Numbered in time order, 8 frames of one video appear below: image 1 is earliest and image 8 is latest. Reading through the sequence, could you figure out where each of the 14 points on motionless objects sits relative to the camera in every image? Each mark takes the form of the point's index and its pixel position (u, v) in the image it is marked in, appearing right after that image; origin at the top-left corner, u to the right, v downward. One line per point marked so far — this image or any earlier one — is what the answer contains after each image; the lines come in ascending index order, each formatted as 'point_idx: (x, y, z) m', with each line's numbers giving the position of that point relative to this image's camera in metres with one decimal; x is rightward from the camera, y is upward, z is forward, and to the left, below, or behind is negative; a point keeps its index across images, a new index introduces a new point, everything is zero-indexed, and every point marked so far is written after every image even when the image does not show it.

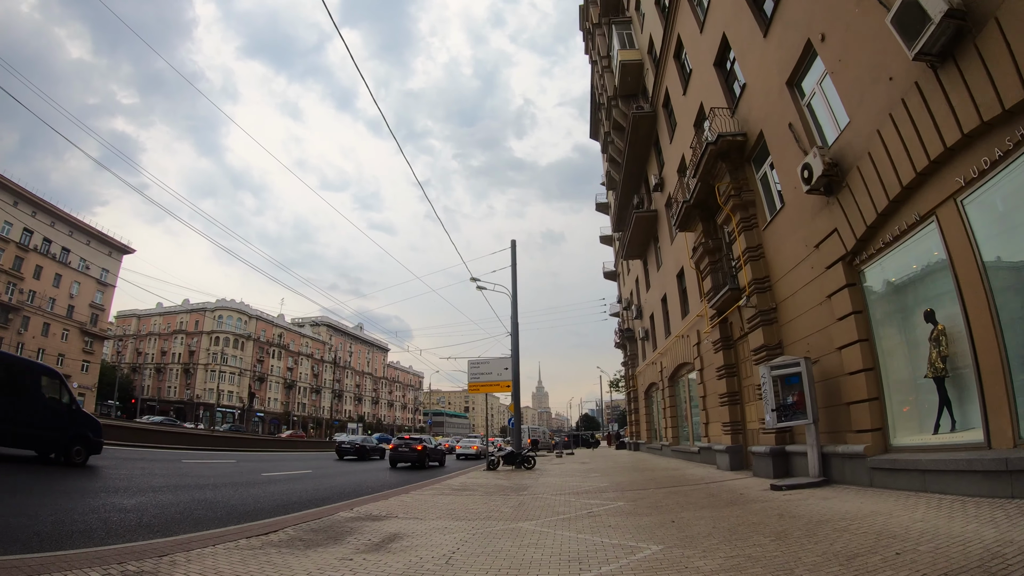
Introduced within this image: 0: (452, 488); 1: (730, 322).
0: (-1.5, -5.1, +12.8) m
1: (+5.7, -0.8, +13.0) m
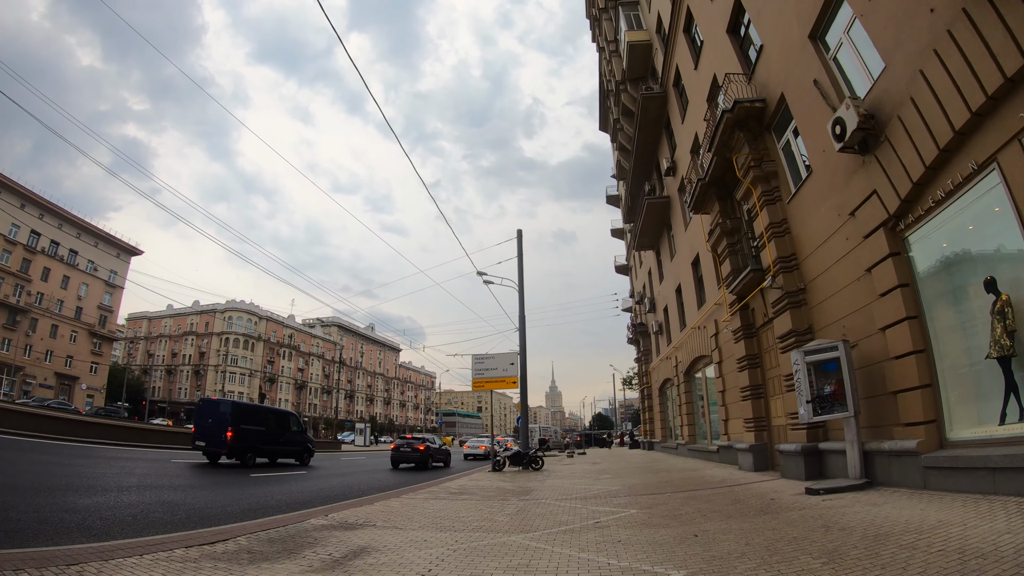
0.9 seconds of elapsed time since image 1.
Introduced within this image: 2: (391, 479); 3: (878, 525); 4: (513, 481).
0: (-1.4, -4.8, +11.8) m
1: (+5.7, -0.4, +11.8) m
2: (-4.6, -7.3, +19.3) m
3: (+3.8, -2.5, +5.2) m
4: (0.0, -5.4, +13.9) m
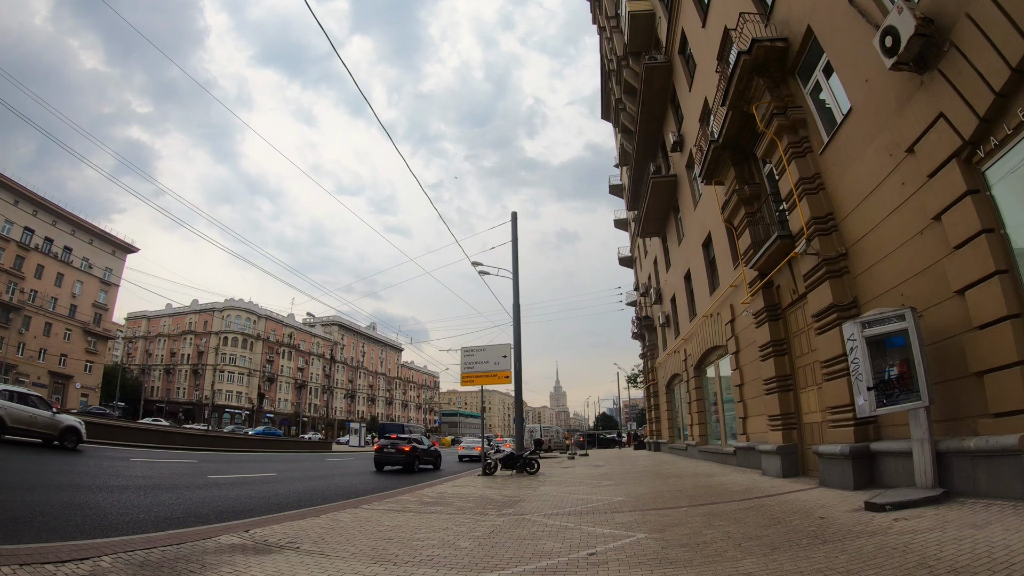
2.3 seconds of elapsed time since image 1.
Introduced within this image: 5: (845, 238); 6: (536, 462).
0: (-1.7, -4.3, +10.1) m
1: (+5.4, +0.2, +10.1) m
2: (-4.8, -6.8, +17.7) m
3: (+3.5, -2.0, +3.5) m
4: (-0.3, -4.8, +12.2) m
5: (+5.5, +0.9, +8.3) m
6: (+0.8, -5.8, +16.8) m
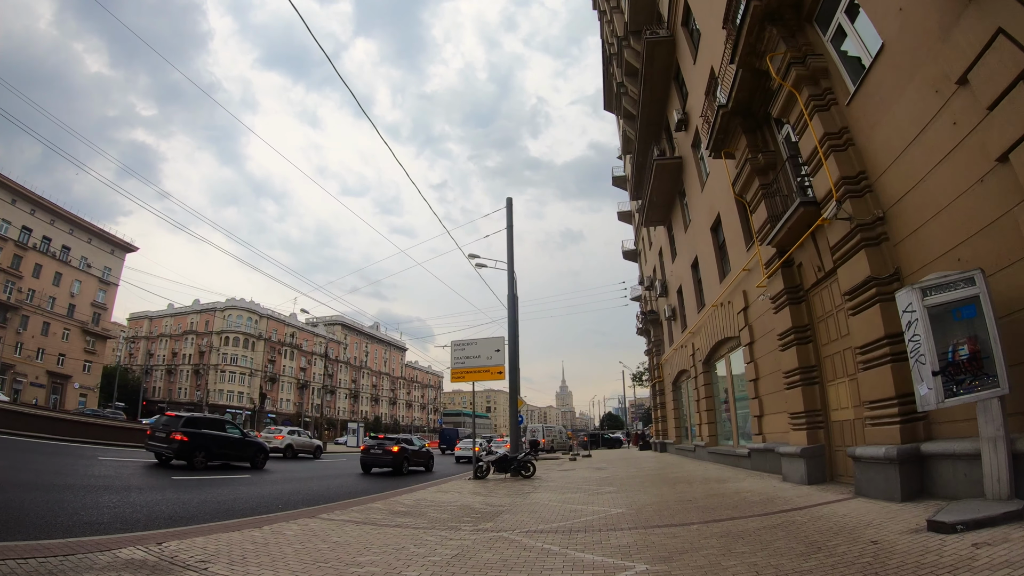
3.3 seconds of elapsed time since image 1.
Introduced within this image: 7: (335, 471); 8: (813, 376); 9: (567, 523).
0: (-2.0, -4.0, +8.9) m
1: (+5.1, +0.5, +8.8) m
2: (-5.0, -6.5, +16.5) m
3: (+3.1, -1.6, +2.3) m
4: (-0.5, -4.5, +11.0) m
5: (+5.2, +1.3, +7.0) m
6: (+0.6, -5.4, +15.6) m
7: (-6.8, -6.9, +19.2) m
8: (+5.2, -1.5, +8.5) m
9: (+0.7, -3.1, +6.6) m
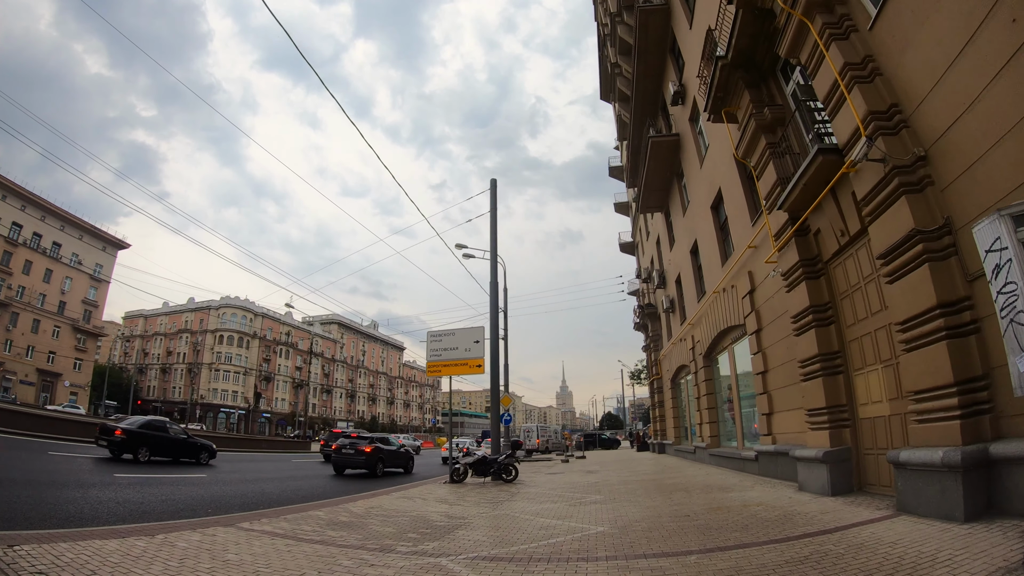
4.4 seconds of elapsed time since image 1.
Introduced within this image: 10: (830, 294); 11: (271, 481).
0: (-2.5, -3.6, +7.5) m
1: (+4.6, +0.9, +7.4) m
2: (-5.5, -6.1, +15.1) m
3: (+2.6, -1.2, +0.9) m
4: (-1.0, -4.1, +9.6) m
5: (+4.6, +1.7, +5.6) m
6: (+0.1, -5.0, +14.2) m
7: (-7.3, -6.5, +17.8) m
8: (+4.6, -1.1, +7.1) m
9: (+0.2, -2.7, +5.2) m
10: (+4.7, -0.1, +7.4) m
11: (-7.4, -5.9, +15.4) m
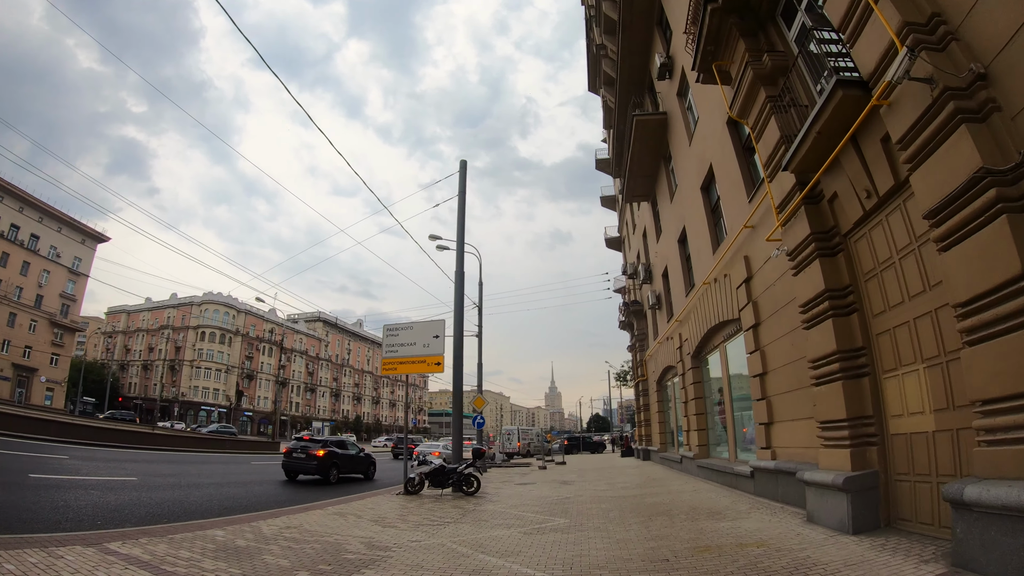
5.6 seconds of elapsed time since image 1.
0: (-3.3, -3.3, +5.9) m
1: (+3.9, +1.2, +5.9) m
2: (-6.4, -5.8, +13.4) m
3: (+2.0, -0.9, -0.7) m
4: (-1.8, -3.8, +8.0) m
5: (+3.9, +1.9, +4.1) m
6: (-0.9, -4.8, +12.5) m
7: (-8.3, -6.2, +16.0) m
8: (+3.9, -0.9, +5.6) m
9: (-0.5, -2.4, +3.6) m
10: (+4.0, +0.1, +5.9) m
11: (-8.4, -5.6, +13.6) m
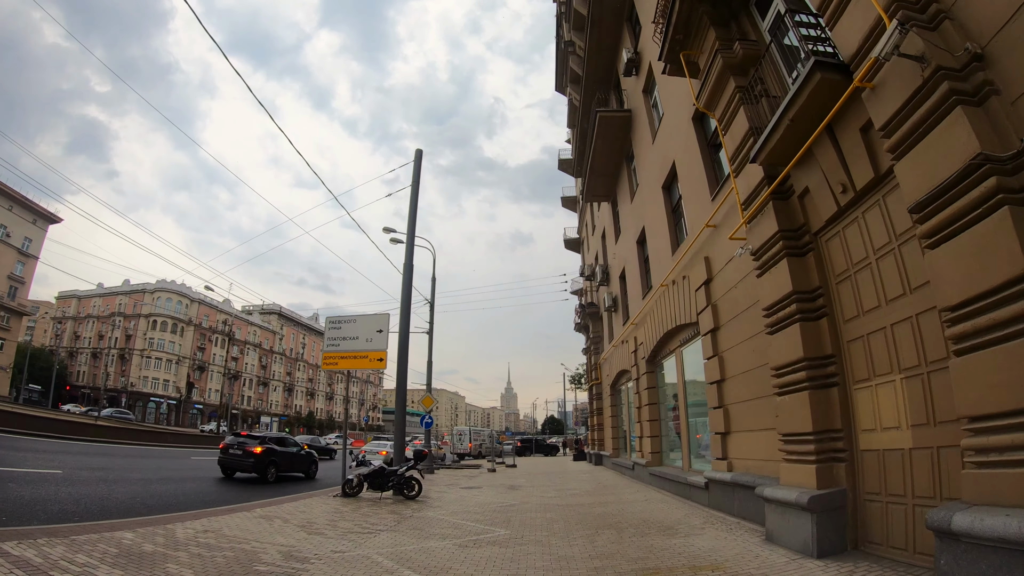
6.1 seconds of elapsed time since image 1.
0: (-4.0, -3.0, +4.9) m
1: (+3.3, +1.2, +5.5) m
2: (-7.8, -5.4, +12.1) m
3: (+1.9, -0.9, -1.2) m
4: (-2.7, -3.6, +7.1) m
5: (+3.5, +1.9, +3.7) m
6: (-2.2, -4.6, +11.7) m
7: (-9.9, -5.8, +14.6) m
8: (+3.3, -0.9, +5.2) m
9: (-1.0, -2.3, +2.8) m
10: (+3.4, +0.1, +5.5) m
11: (-9.8, -5.2, +12.2) m
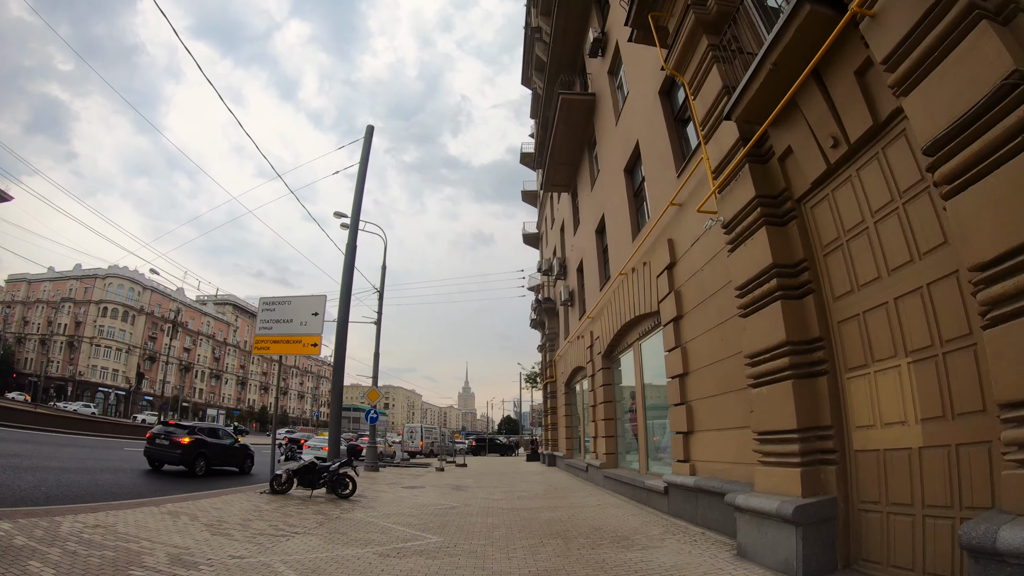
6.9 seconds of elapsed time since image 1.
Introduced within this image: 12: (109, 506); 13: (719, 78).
0: (-4.6, -2.6, +3.5) m
1: (+2.7, +1.4, +4.8) m
2: (-9.0, -4.9, +10.5) m
3: (+1.8, -0.6, -2.1) m
4: (-3.5, -3.2, +5.8) m
5: (+3.1, +2.1, +3.0) m
6: (-3.4, -4.2, +10.5) m
7: (-11.3, -5.2, +12.8) m
8: (+2.7, -0.6, +4.4) m
9: (-1.4, -1.9, +1.7) m
10: (+2.8, +0.3, +4.7) m
11: (-11.0, -4.6, +10.4) m
12: (-7.3, -4.2, +8.5) m
13: (+2.6, +2.5, +6.1) m
